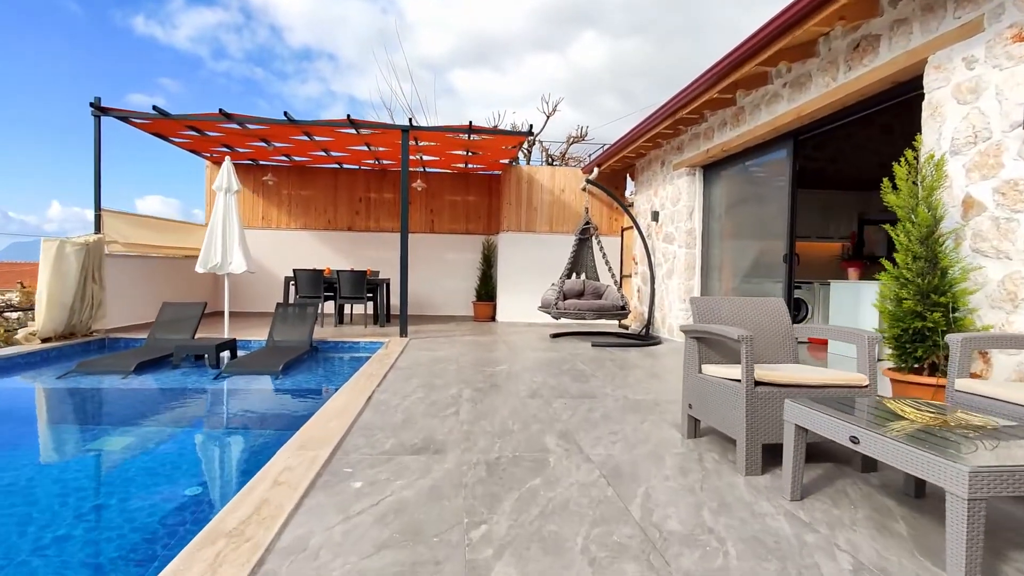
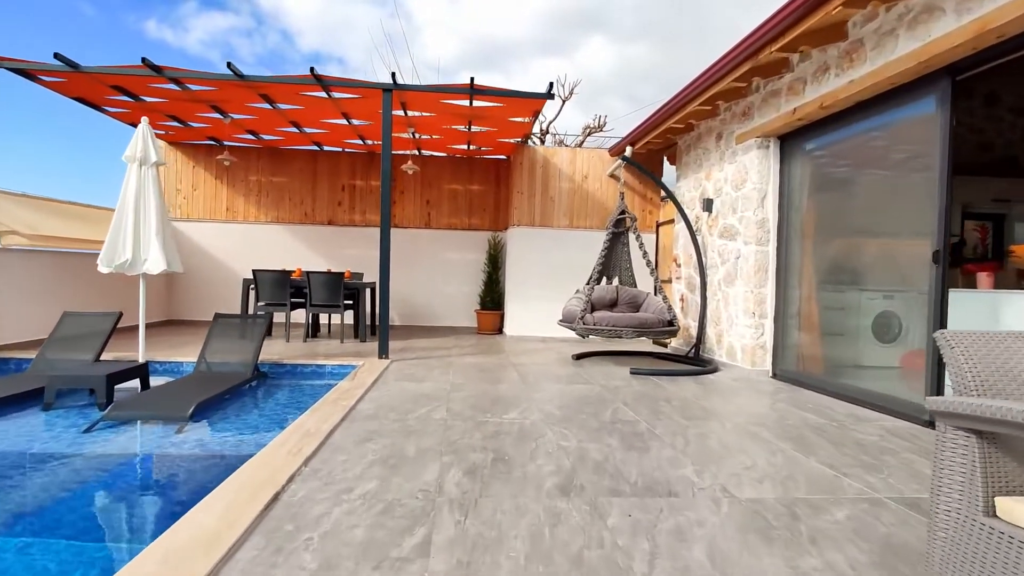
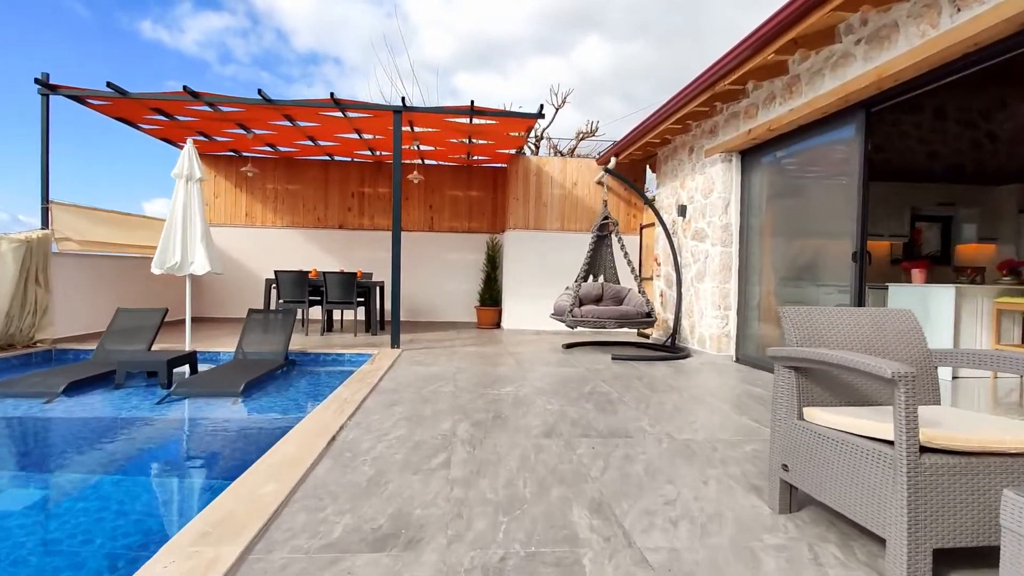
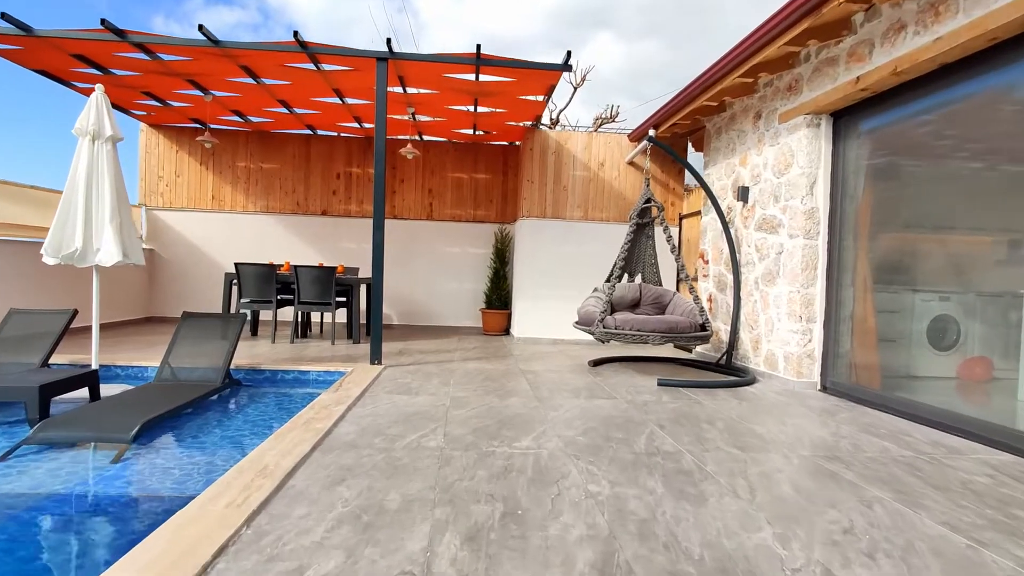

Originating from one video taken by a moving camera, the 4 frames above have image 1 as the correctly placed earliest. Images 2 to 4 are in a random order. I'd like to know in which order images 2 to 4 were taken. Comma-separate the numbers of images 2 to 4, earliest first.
3, 2, 4
